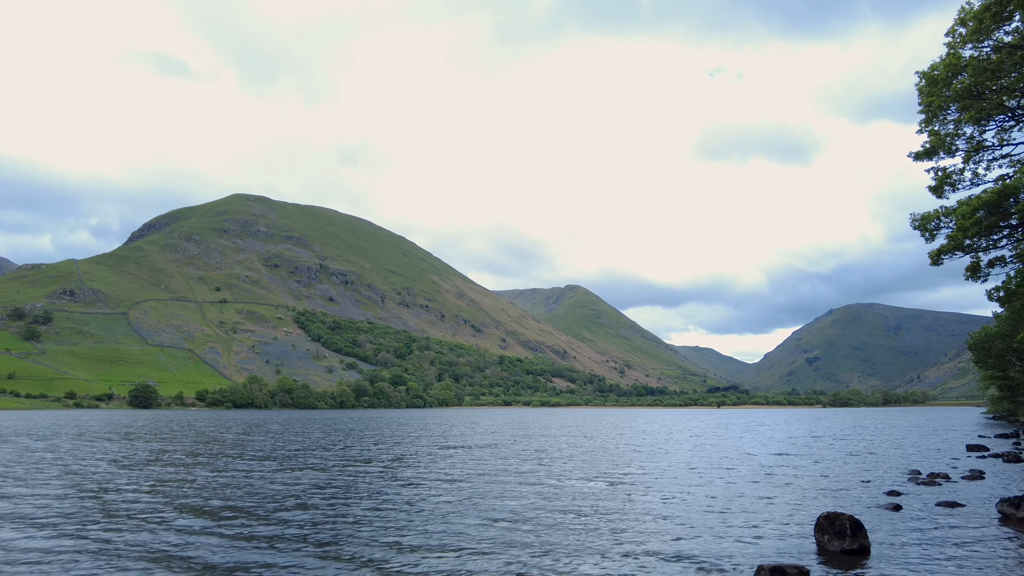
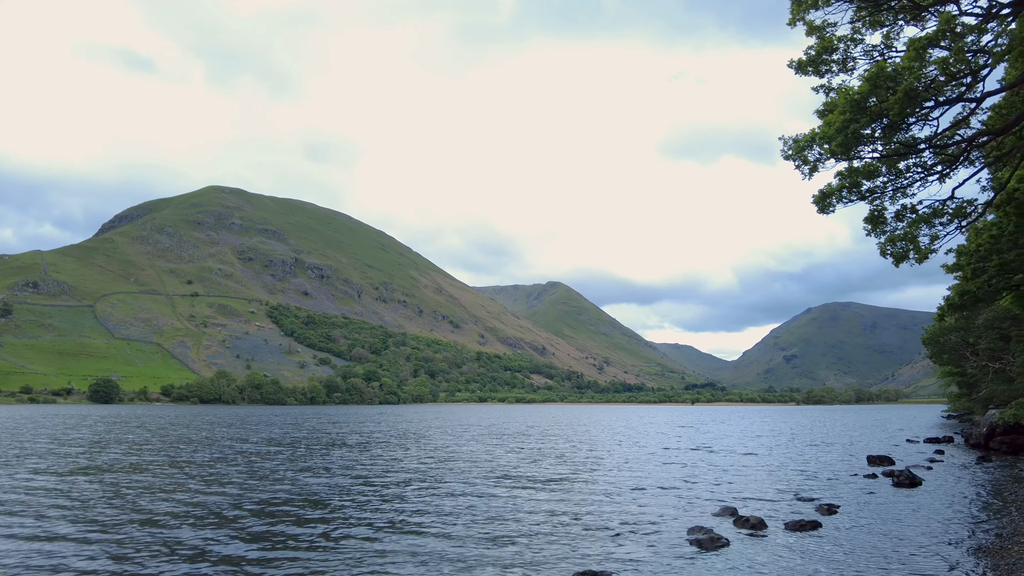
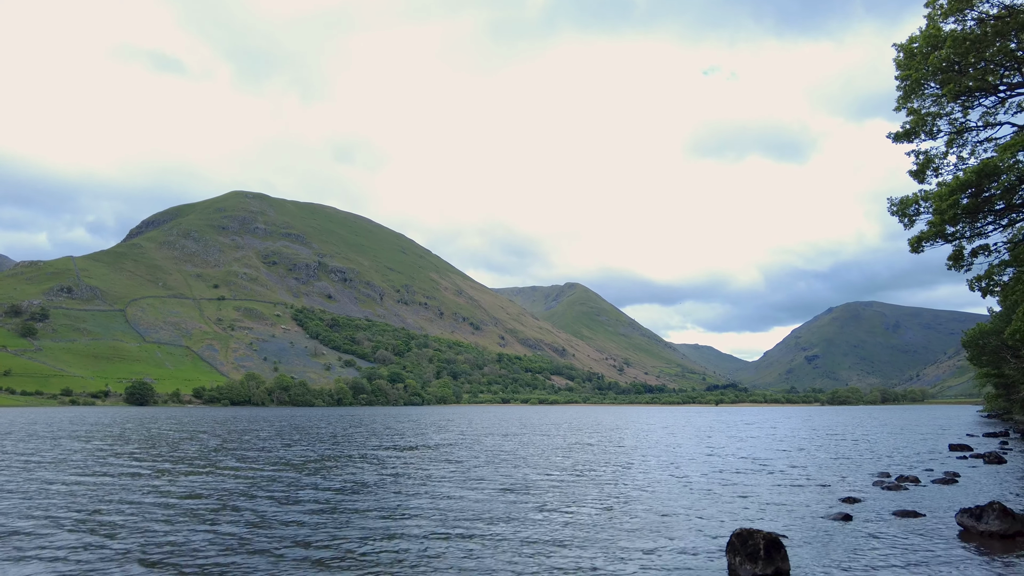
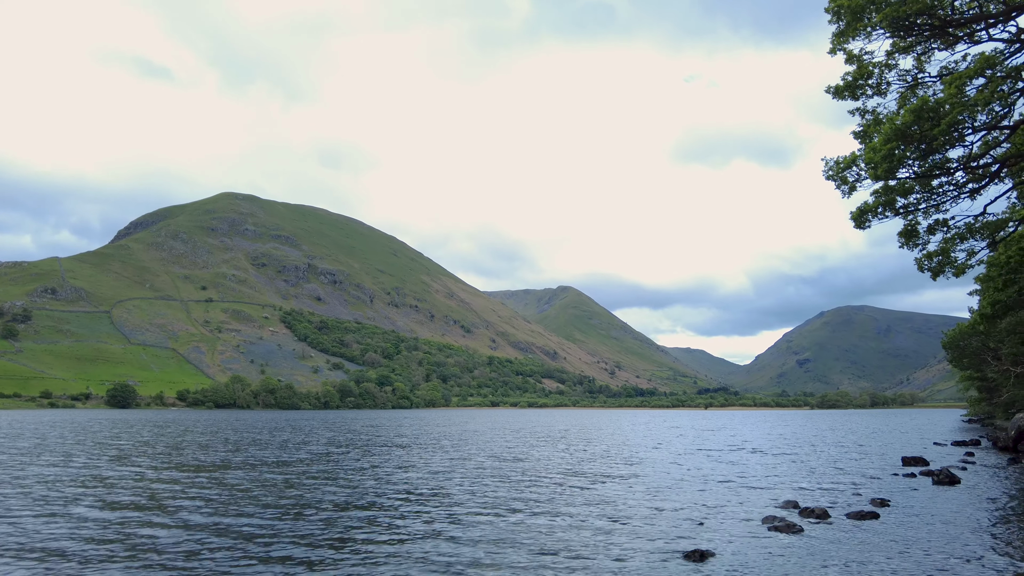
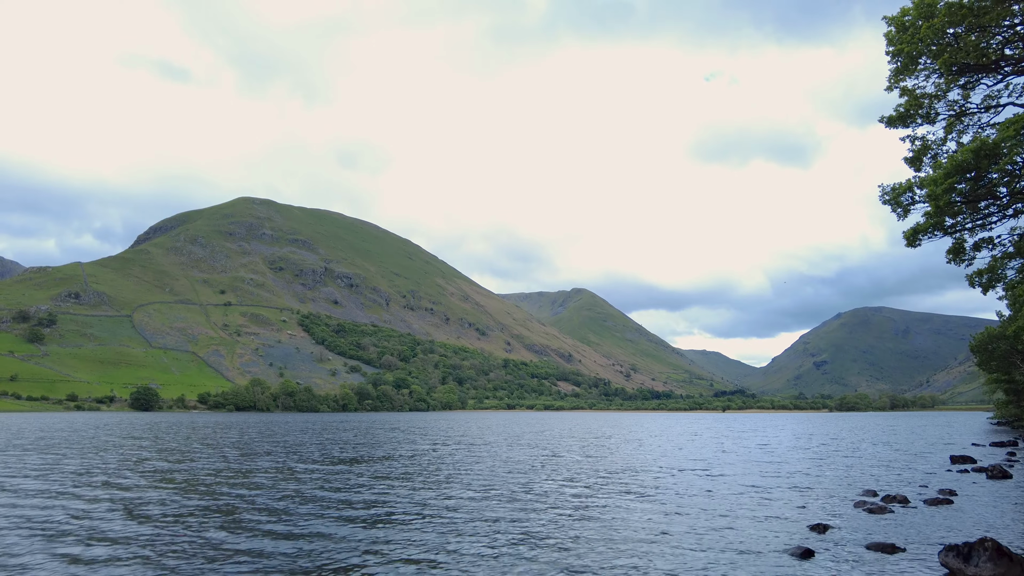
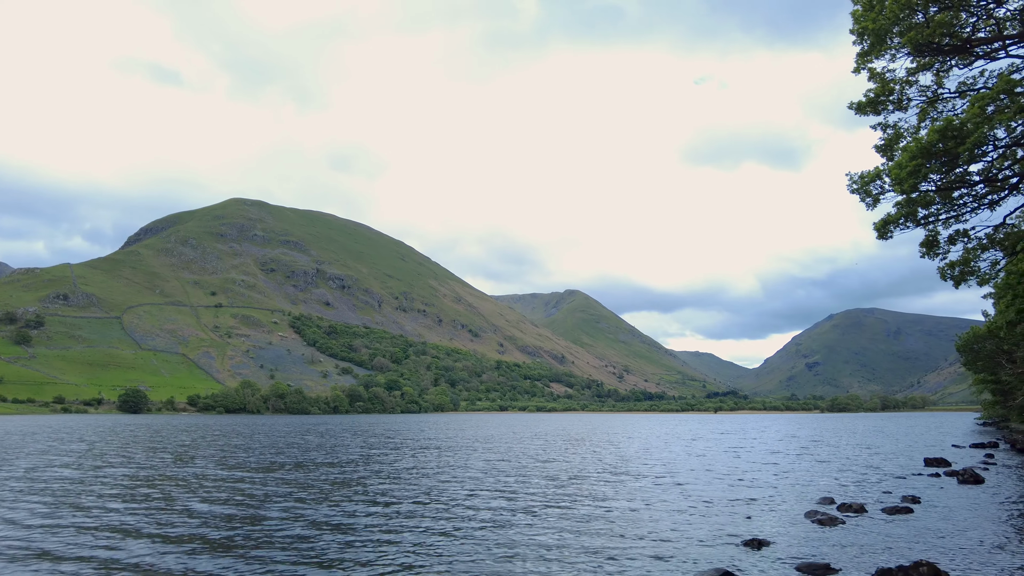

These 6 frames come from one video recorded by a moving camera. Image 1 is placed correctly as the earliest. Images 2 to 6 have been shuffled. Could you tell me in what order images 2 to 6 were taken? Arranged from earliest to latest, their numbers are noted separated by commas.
3, 5, 6, 4, 2
